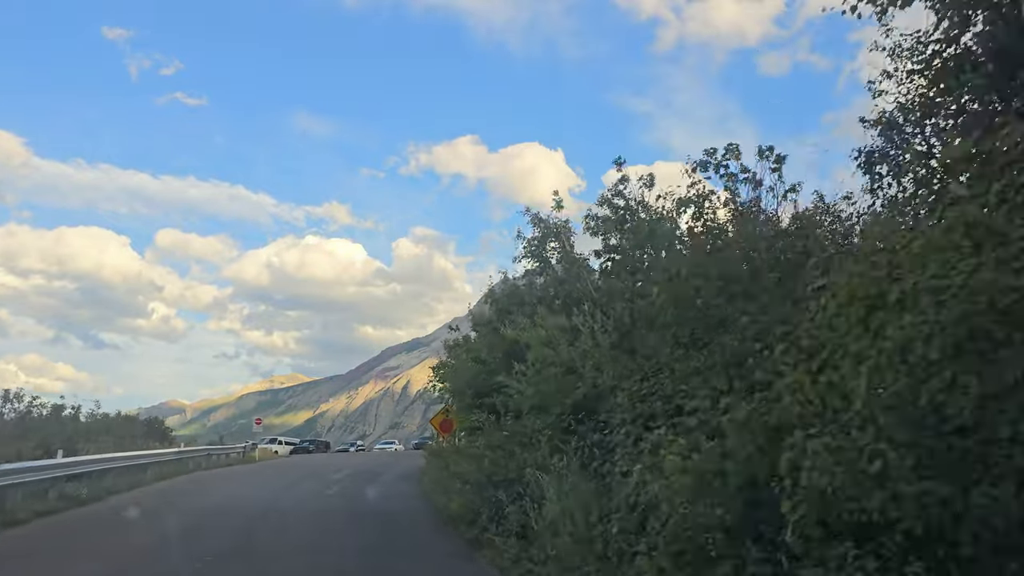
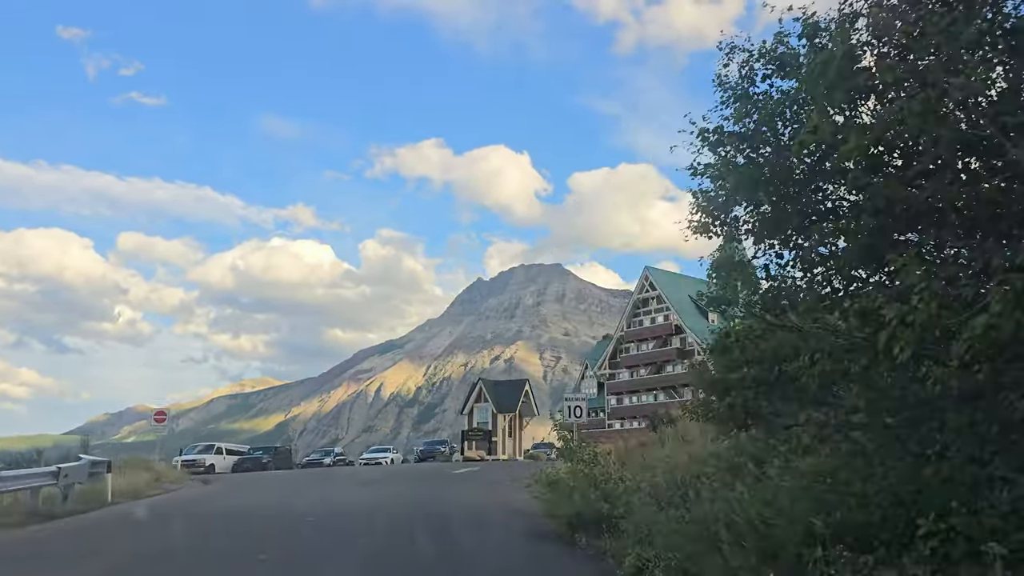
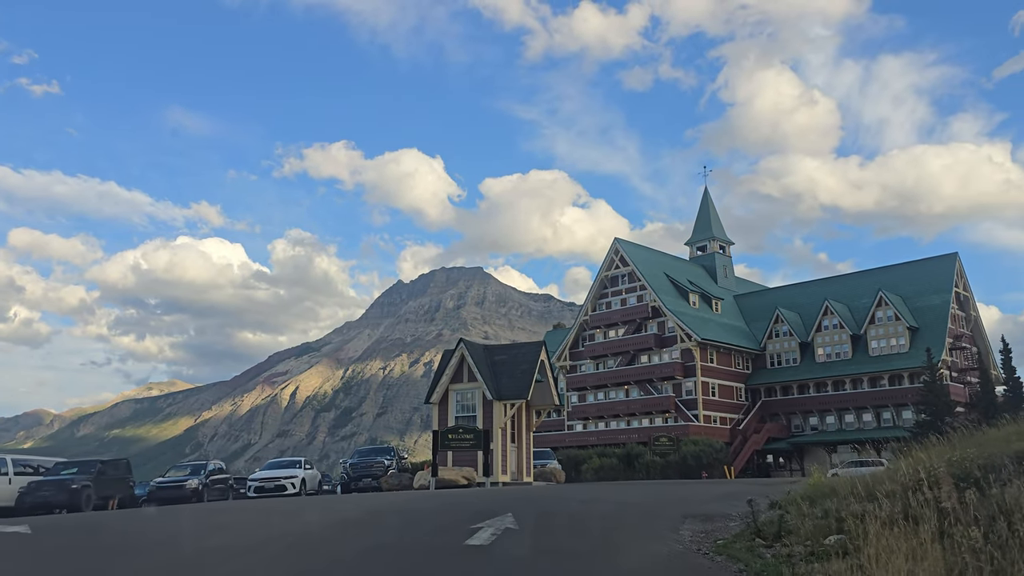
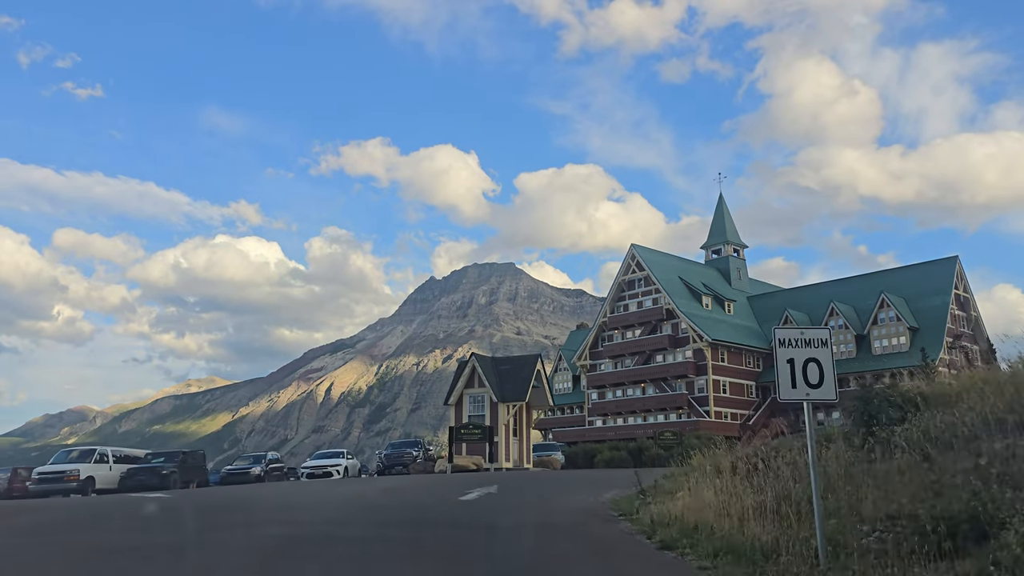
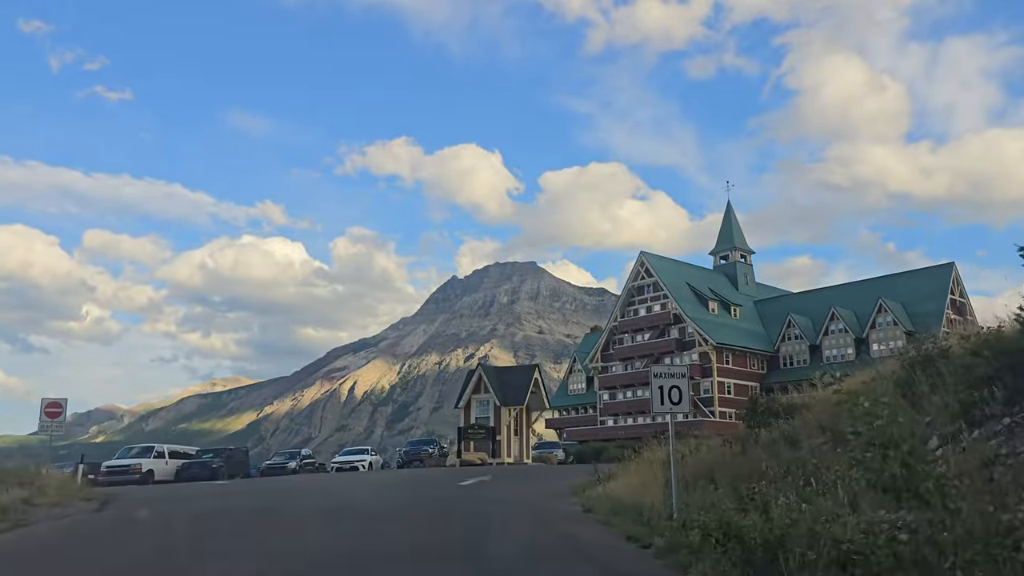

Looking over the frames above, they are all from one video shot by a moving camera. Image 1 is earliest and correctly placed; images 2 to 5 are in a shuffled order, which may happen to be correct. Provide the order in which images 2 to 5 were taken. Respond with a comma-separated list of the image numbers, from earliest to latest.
2, 5, 4, 3
